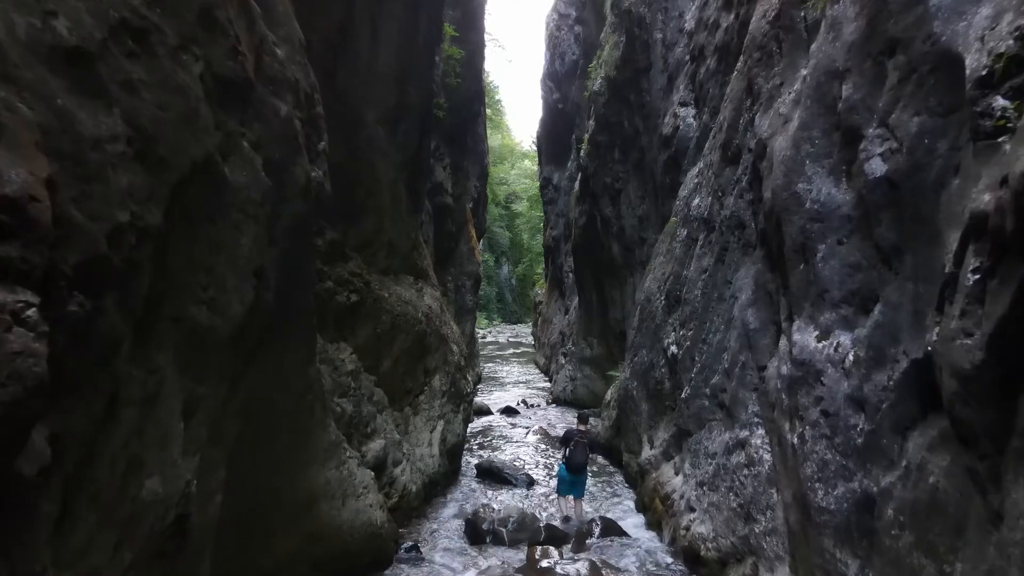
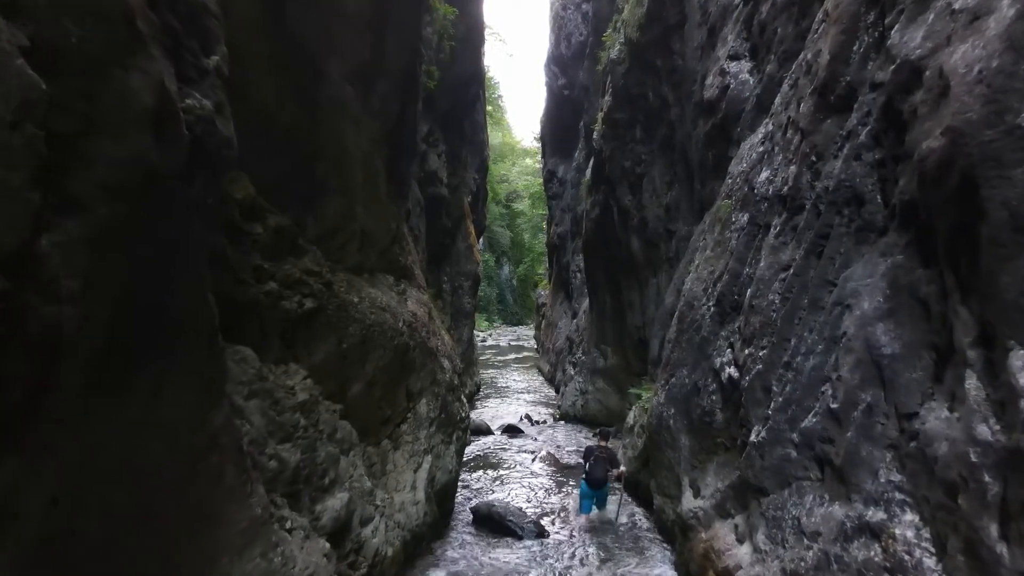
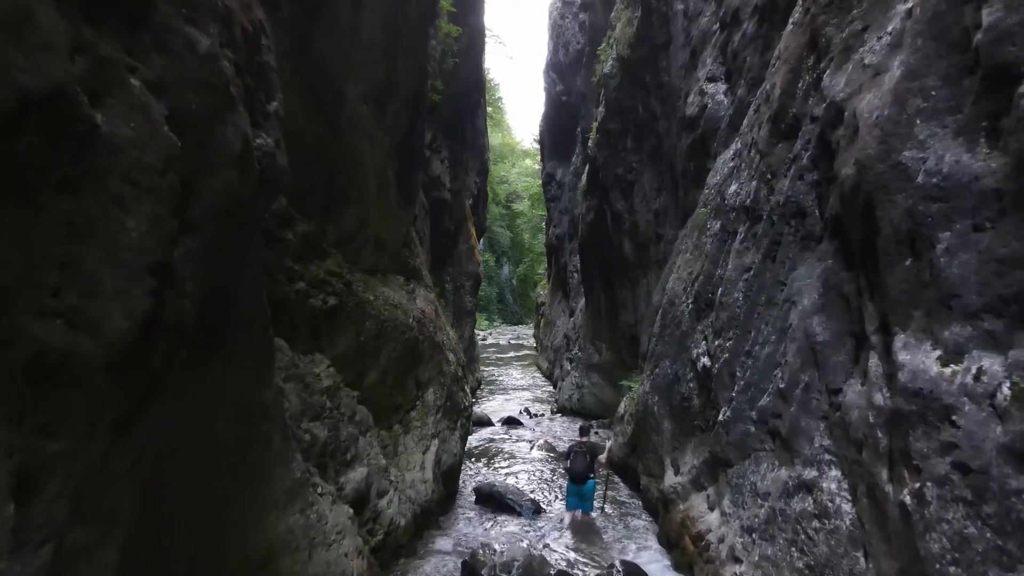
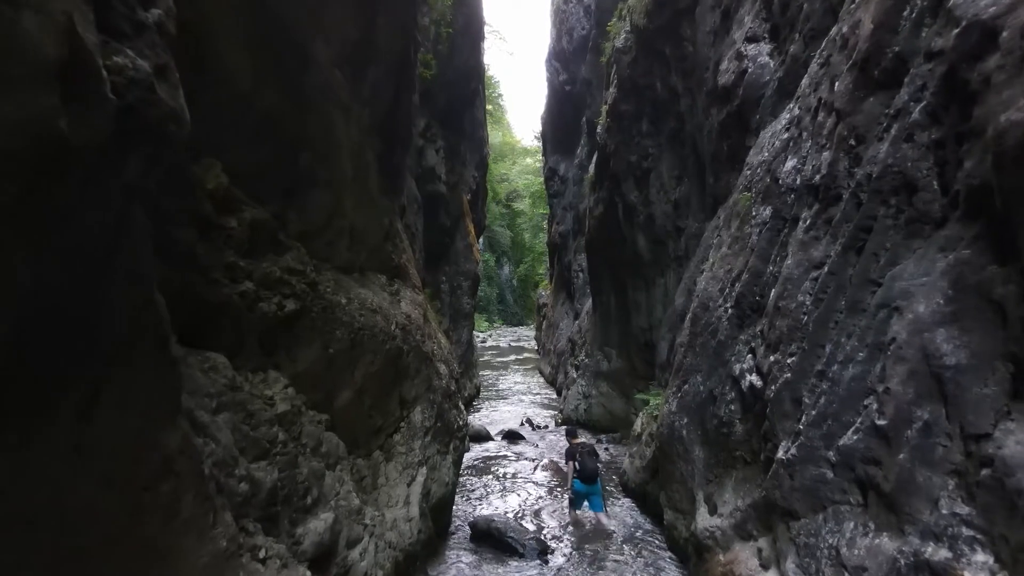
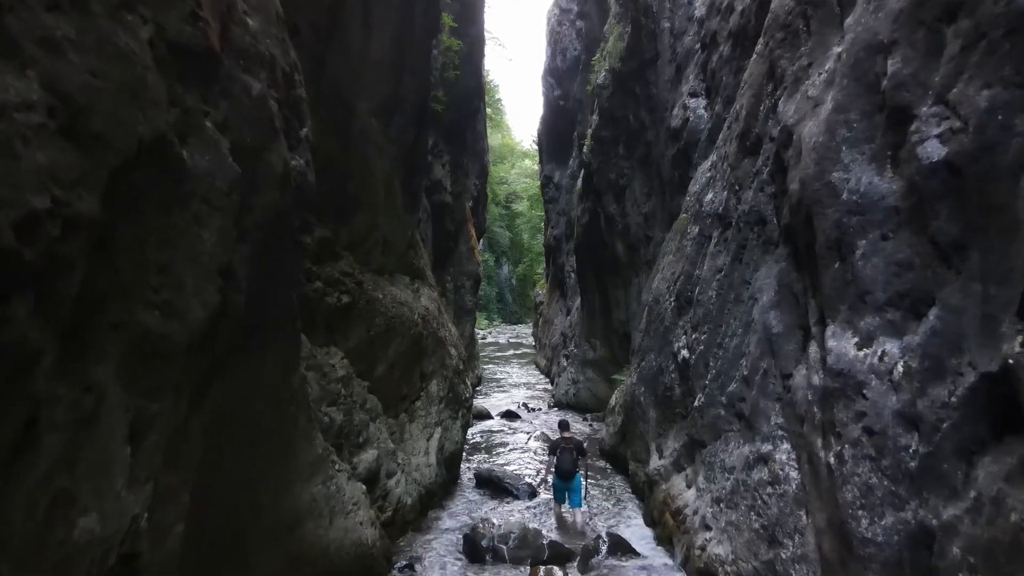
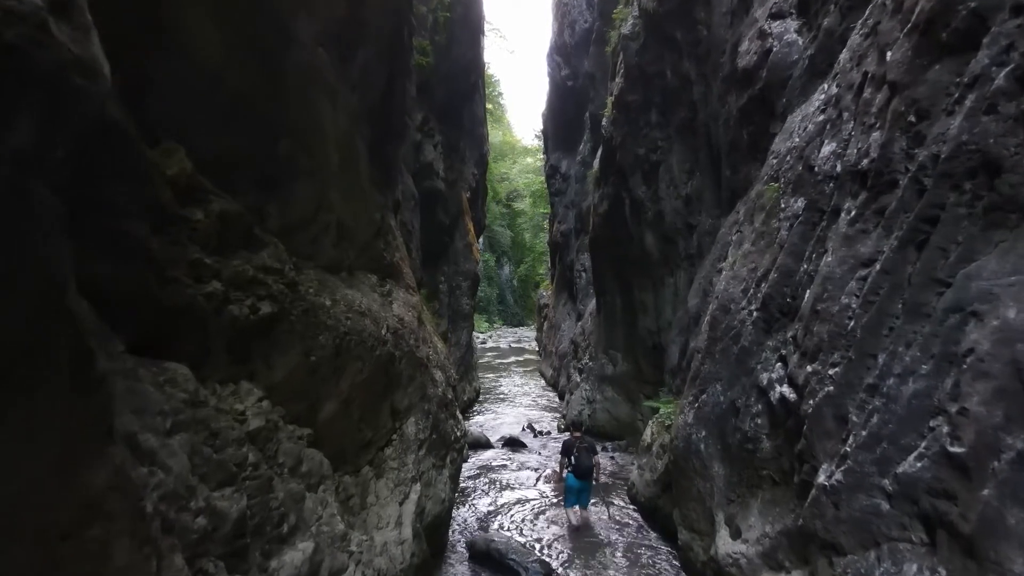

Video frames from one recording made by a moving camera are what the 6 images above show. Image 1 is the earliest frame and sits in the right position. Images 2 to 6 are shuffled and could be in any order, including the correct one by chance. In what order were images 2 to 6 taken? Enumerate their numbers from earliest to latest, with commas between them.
5, 3, 2, 4, 6
